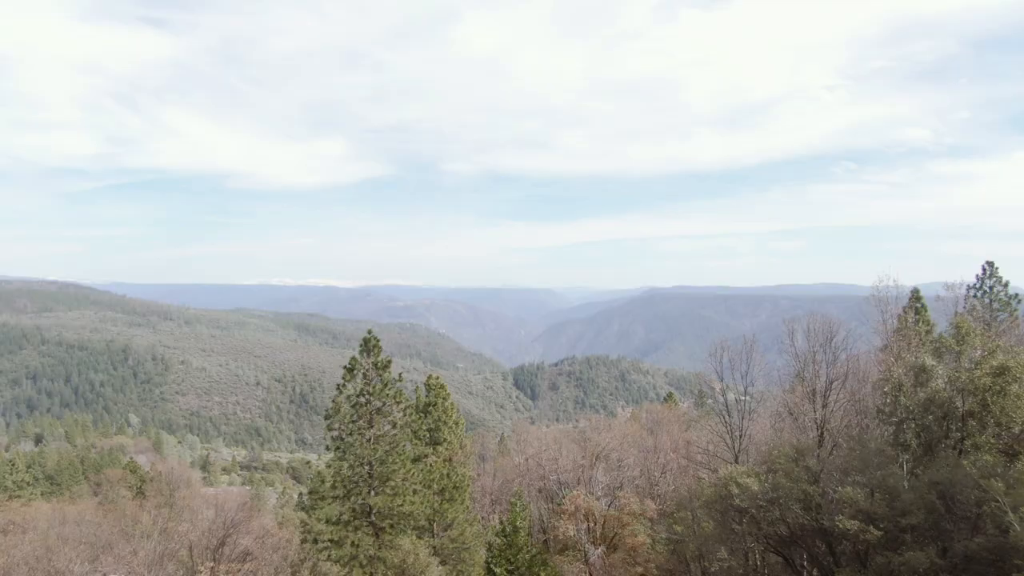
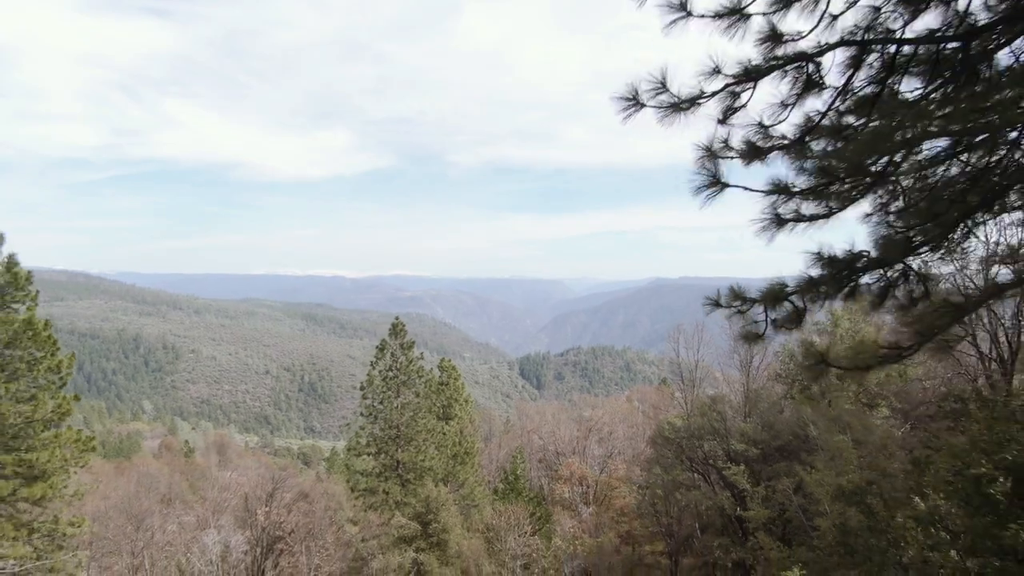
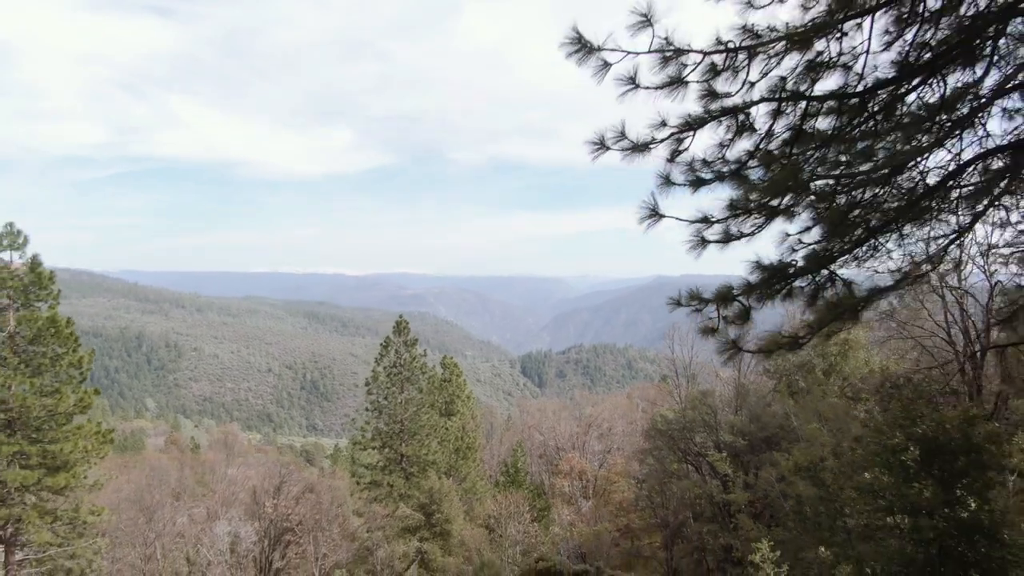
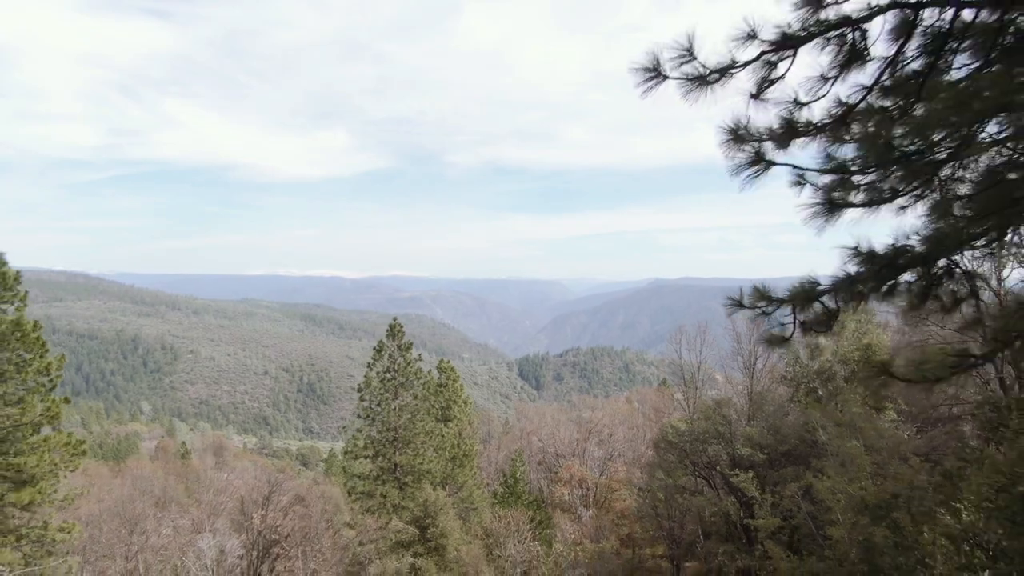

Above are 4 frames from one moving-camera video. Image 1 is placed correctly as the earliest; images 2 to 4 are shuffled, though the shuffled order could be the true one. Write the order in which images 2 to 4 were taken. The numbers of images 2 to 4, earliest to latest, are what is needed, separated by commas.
4, 2, 3
